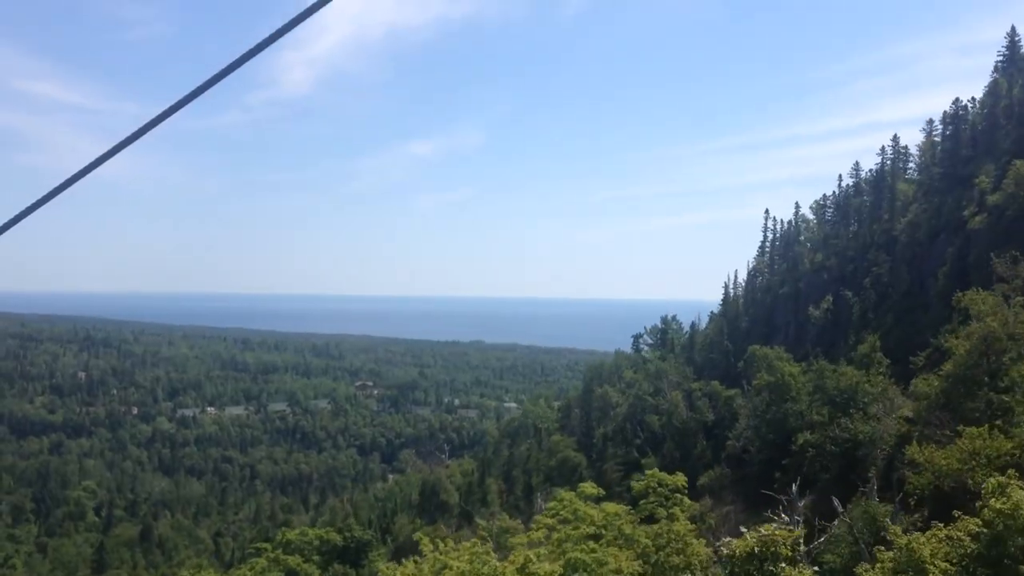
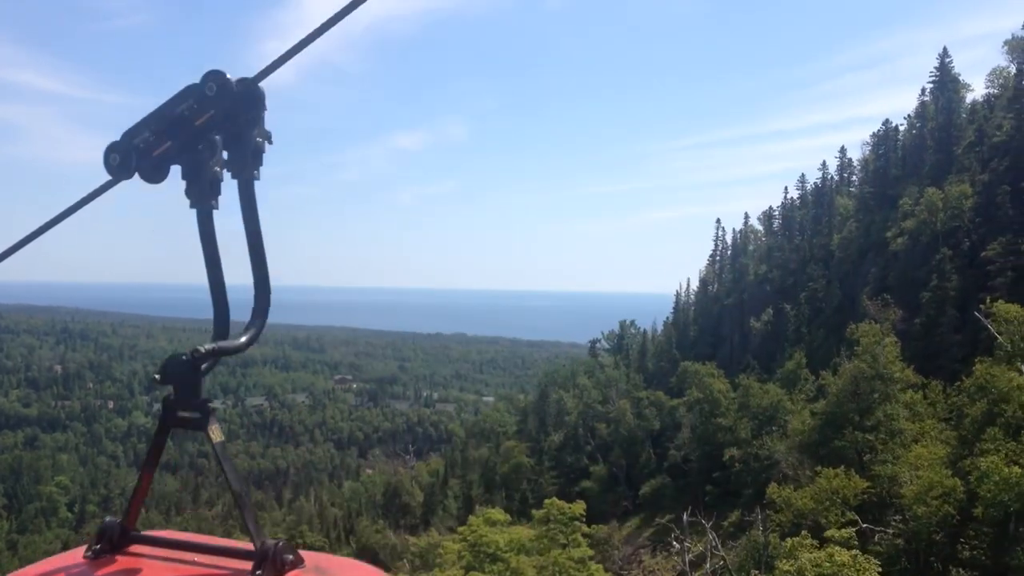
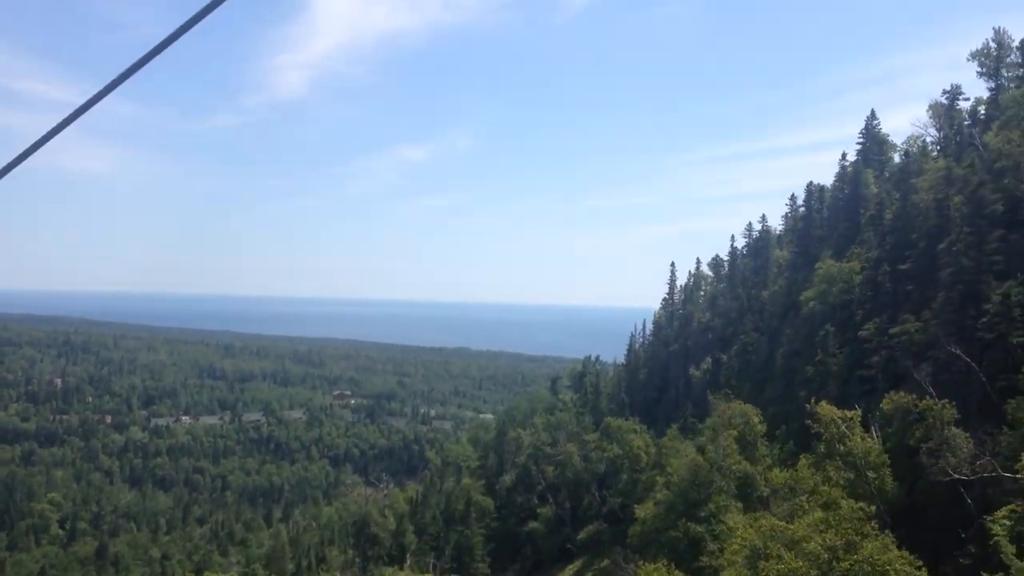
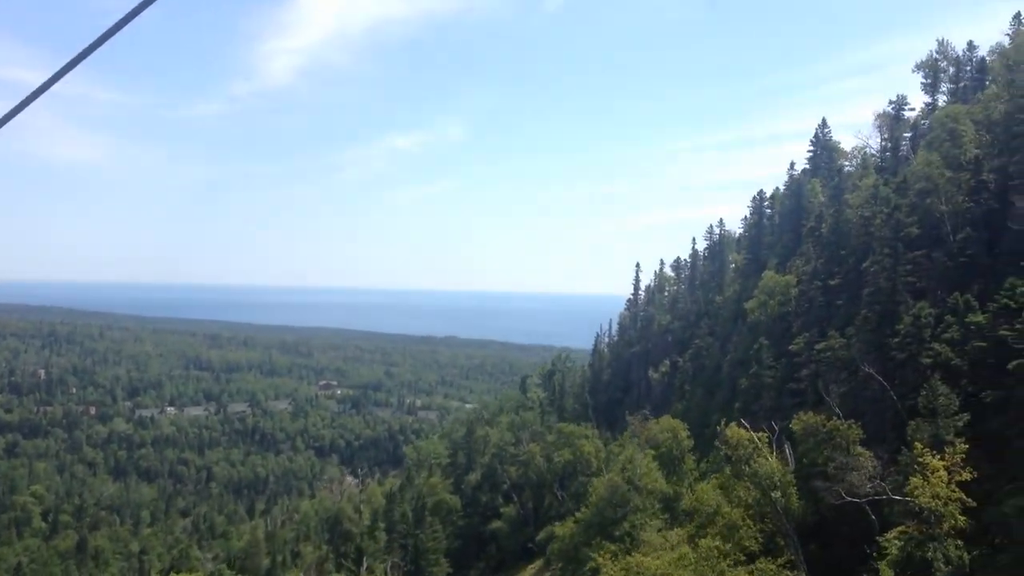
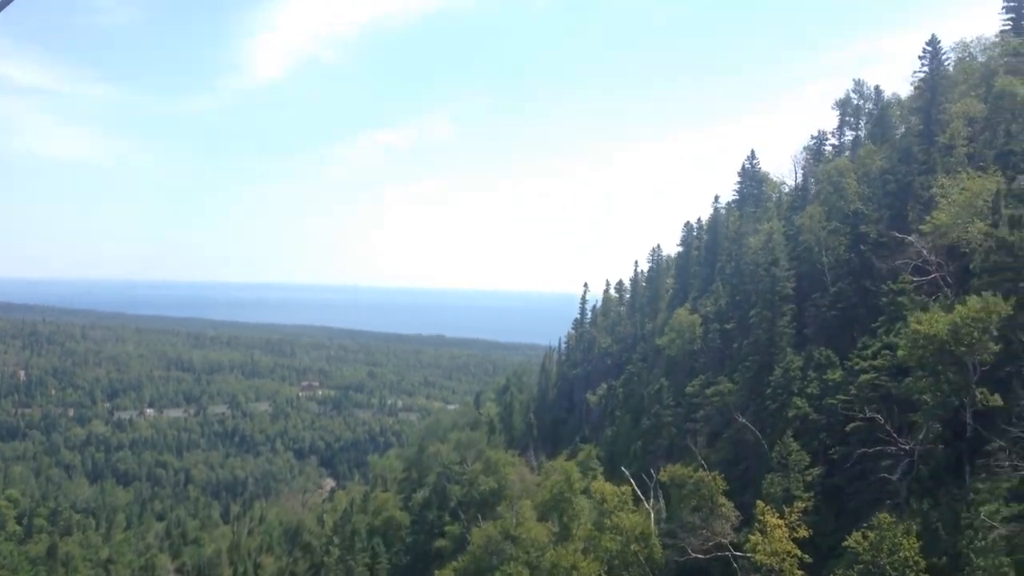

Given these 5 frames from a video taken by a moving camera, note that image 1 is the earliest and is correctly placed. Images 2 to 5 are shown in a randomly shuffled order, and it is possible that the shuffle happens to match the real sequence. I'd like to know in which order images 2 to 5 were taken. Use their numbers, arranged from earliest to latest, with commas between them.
2, 3, 4, 5
